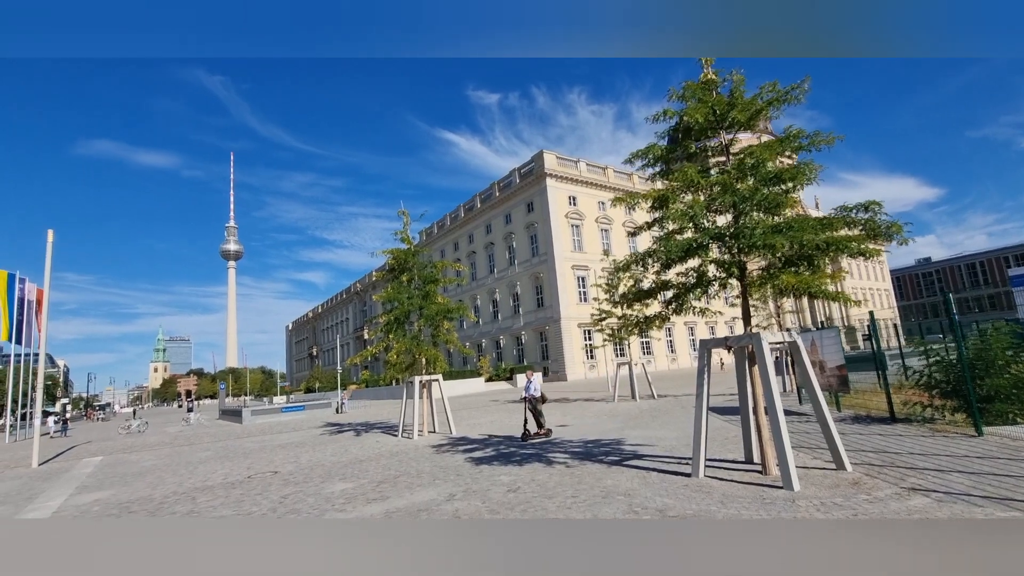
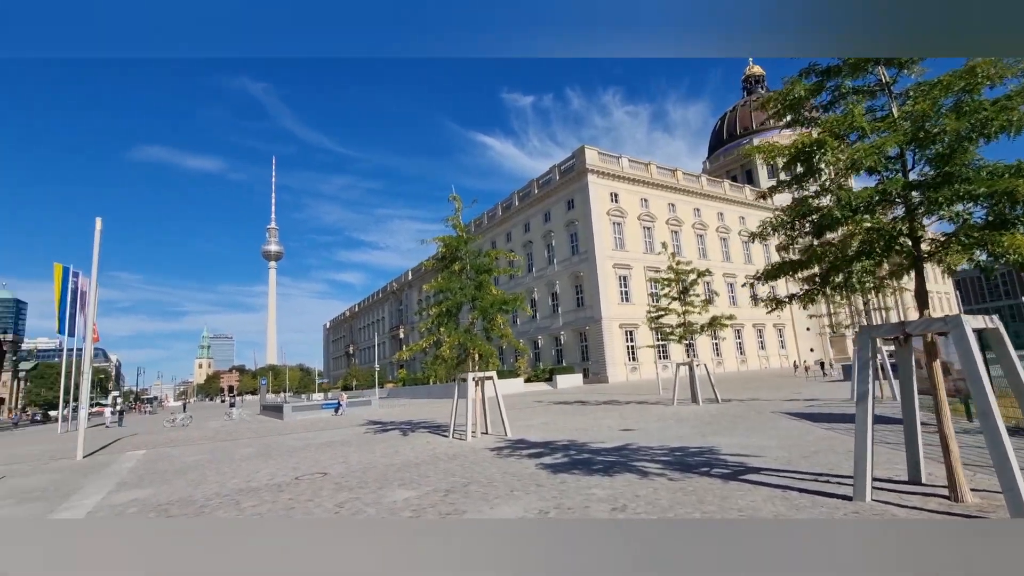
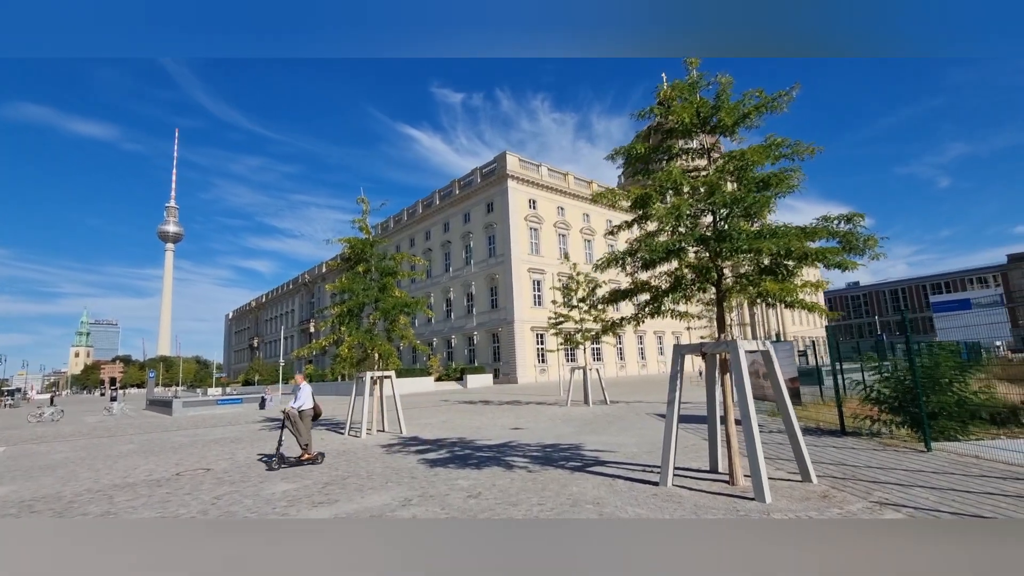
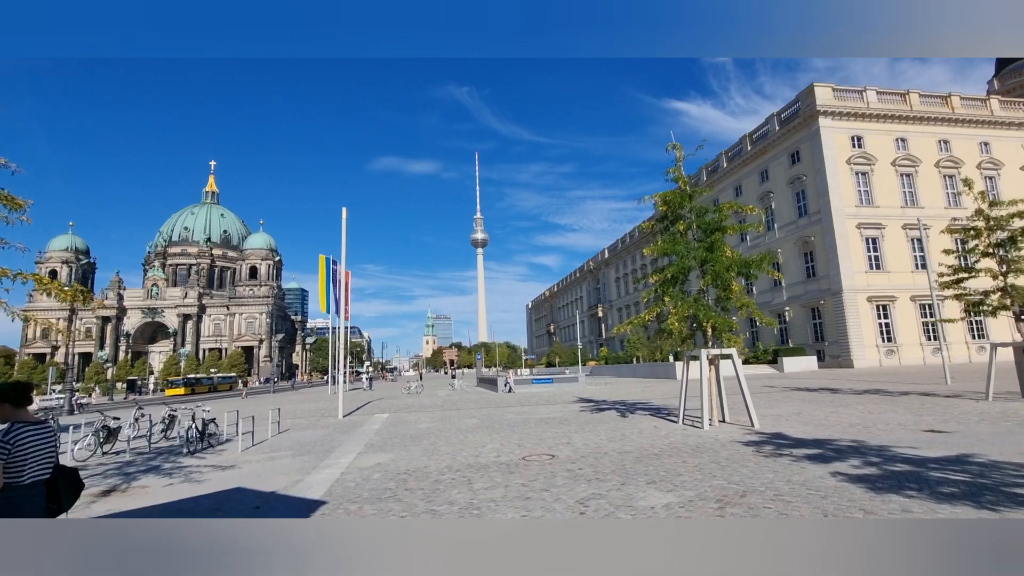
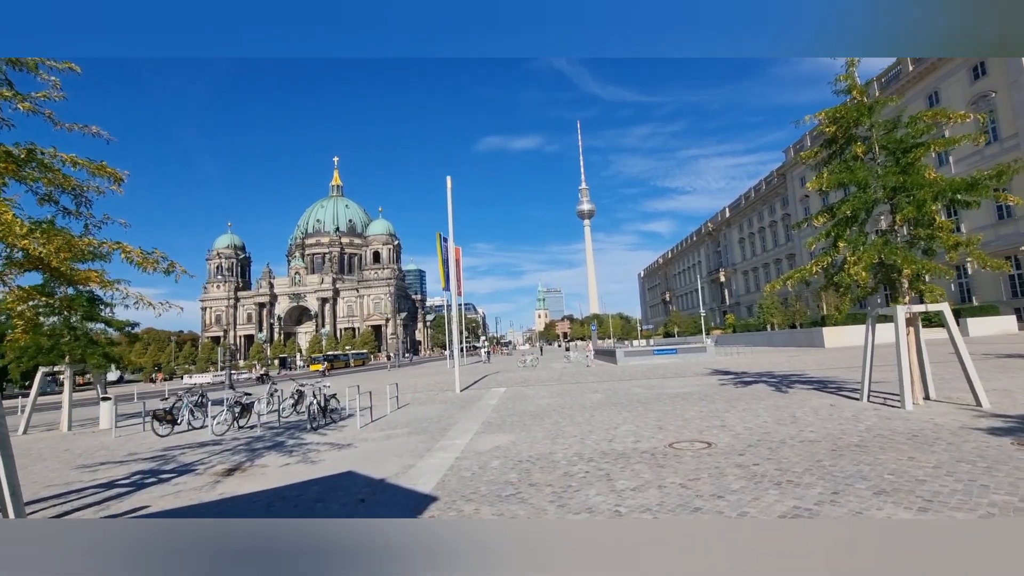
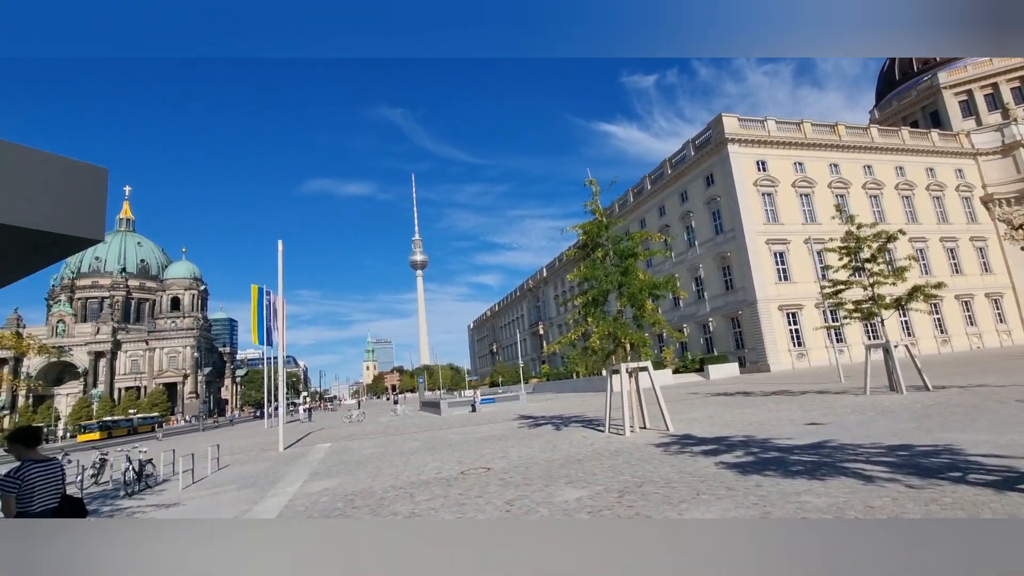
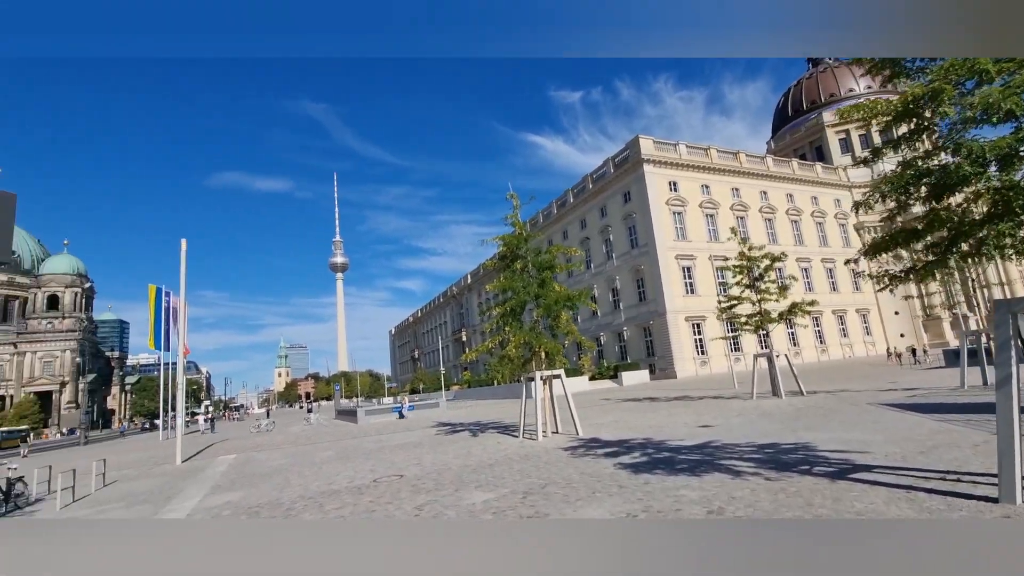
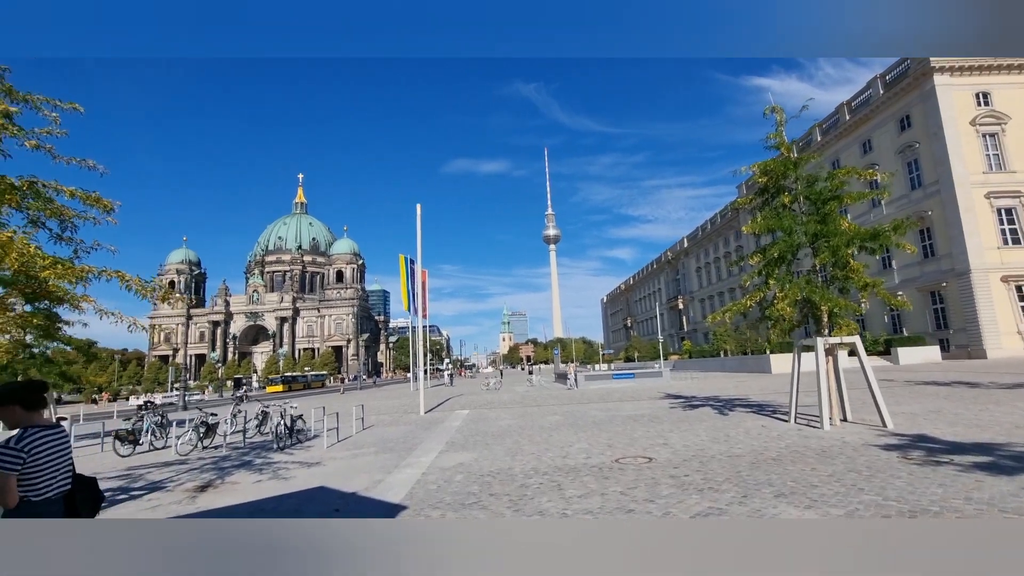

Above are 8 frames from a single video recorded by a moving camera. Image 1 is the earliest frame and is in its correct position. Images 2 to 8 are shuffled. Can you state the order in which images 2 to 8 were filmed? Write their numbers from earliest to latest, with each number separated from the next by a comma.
3, 2, 7, 6, 4, 8, 5
